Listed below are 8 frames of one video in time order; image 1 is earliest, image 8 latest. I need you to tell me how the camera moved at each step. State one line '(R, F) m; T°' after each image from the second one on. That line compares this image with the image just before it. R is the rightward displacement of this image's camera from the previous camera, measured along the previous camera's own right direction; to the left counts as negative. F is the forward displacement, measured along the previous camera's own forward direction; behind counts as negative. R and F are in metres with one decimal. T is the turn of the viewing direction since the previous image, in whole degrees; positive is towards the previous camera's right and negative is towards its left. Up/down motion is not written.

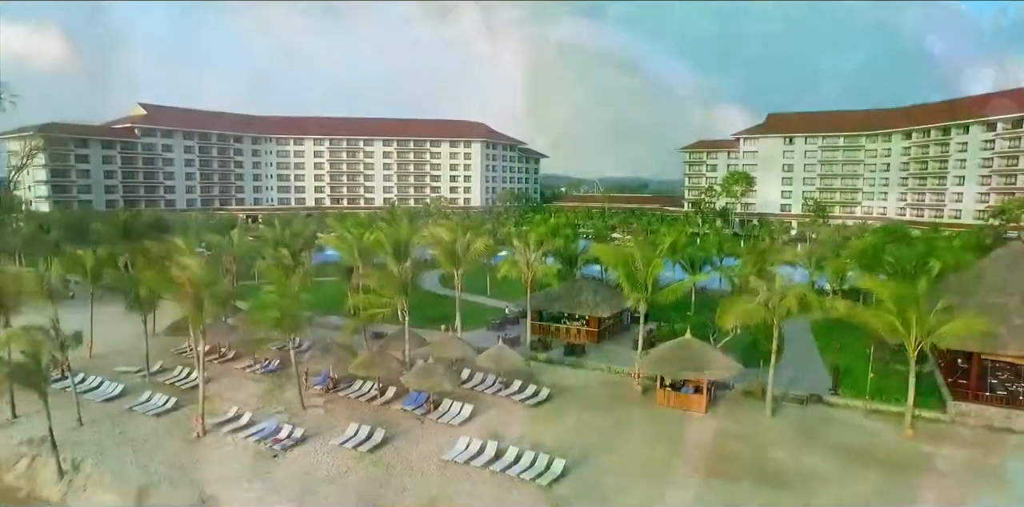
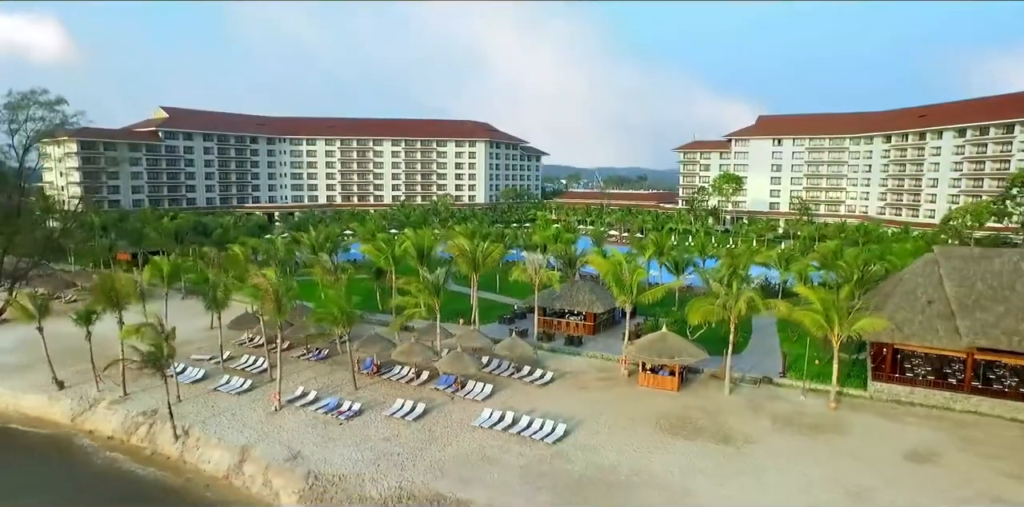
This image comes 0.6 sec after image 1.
(-0.3, -4.2) m; 0°
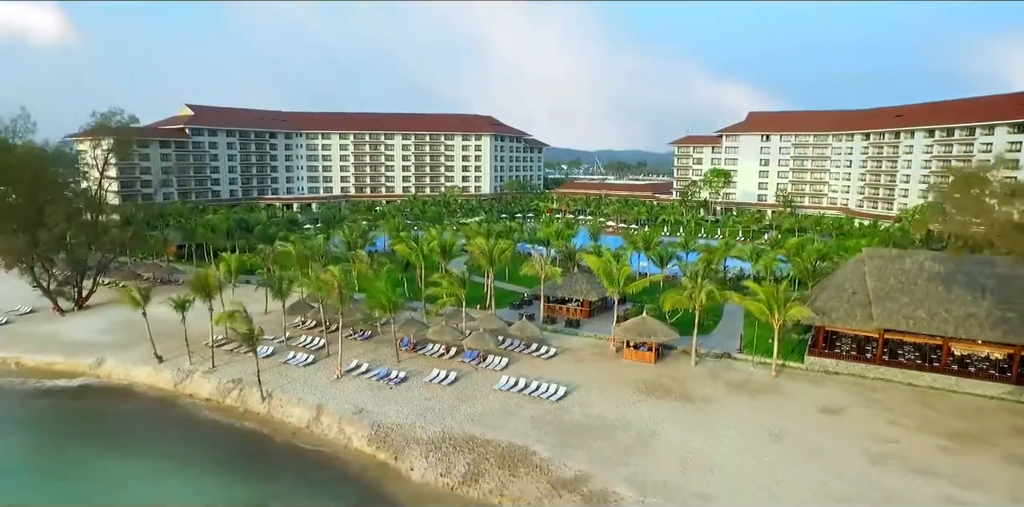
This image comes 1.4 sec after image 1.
(-0.4, -5.4) m; 0°
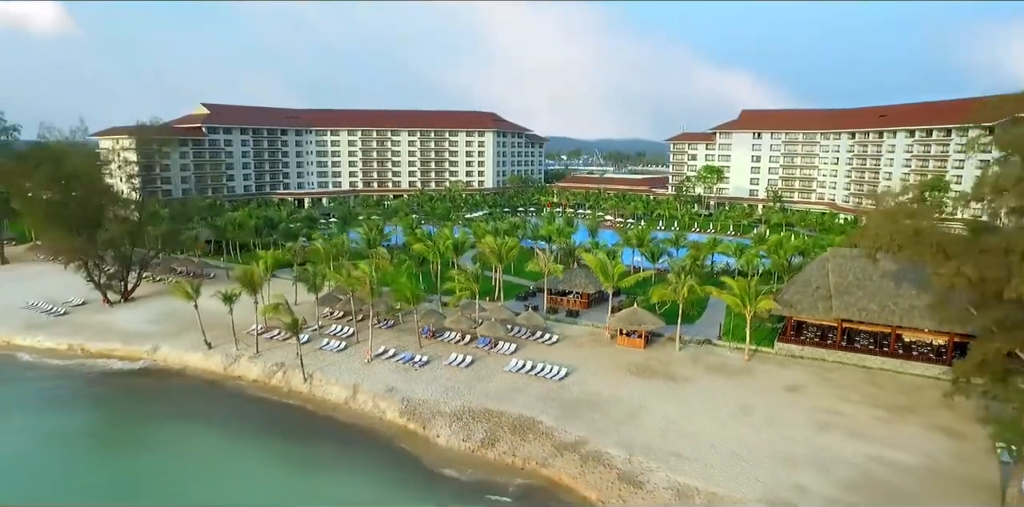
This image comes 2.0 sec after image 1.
(-0.3, -3.8) m; 0°
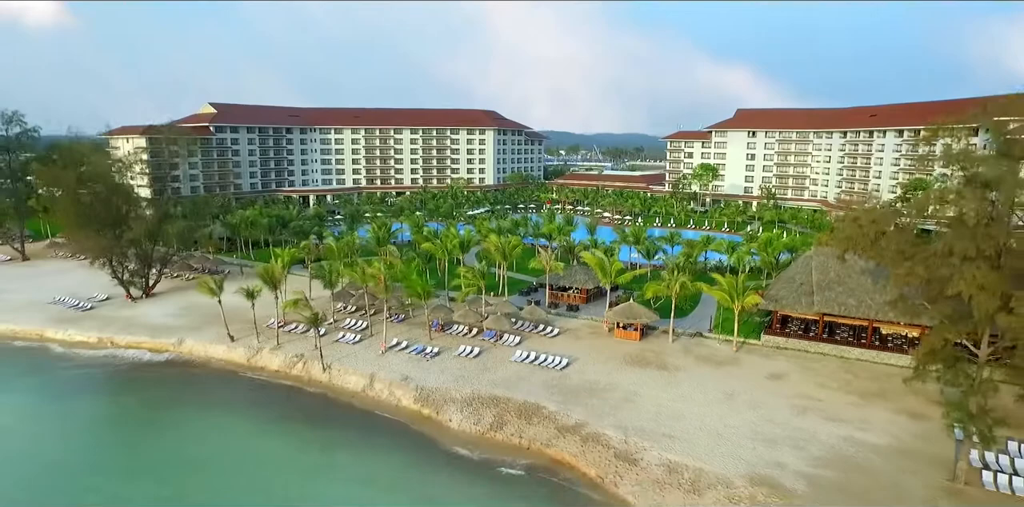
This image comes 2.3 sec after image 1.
(-0.3, -2.1) m; 0°
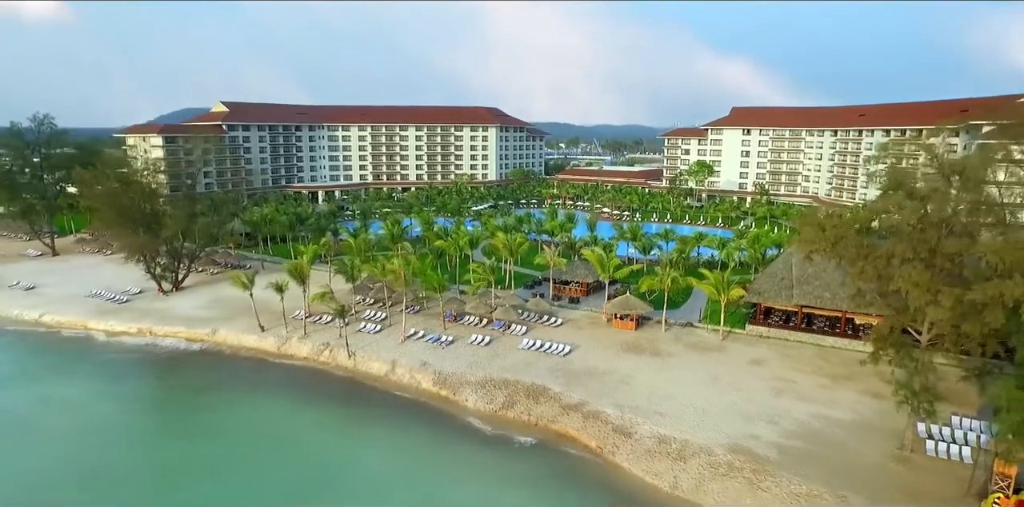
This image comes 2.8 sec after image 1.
(-0.4, -3.1) m; 0°
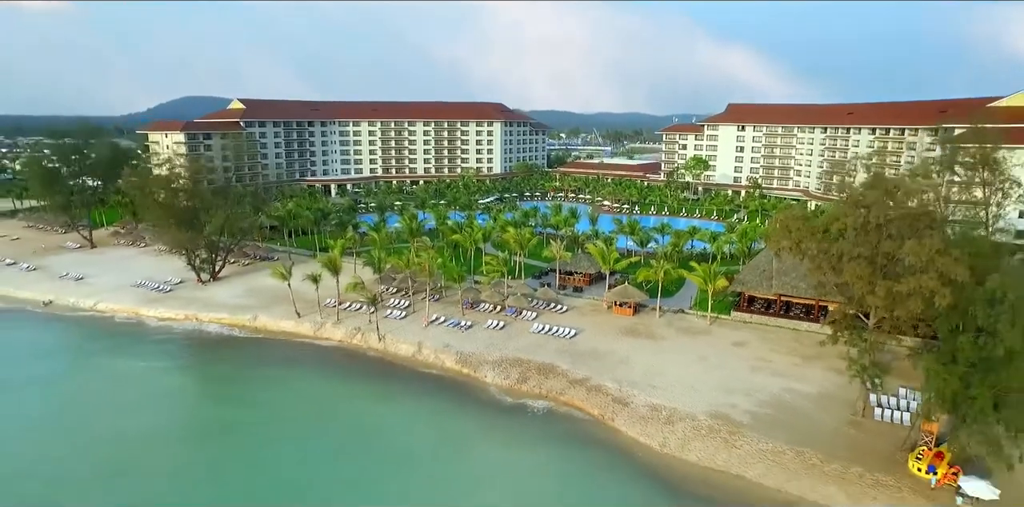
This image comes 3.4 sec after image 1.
(-0.6, -4.3) m; 0°
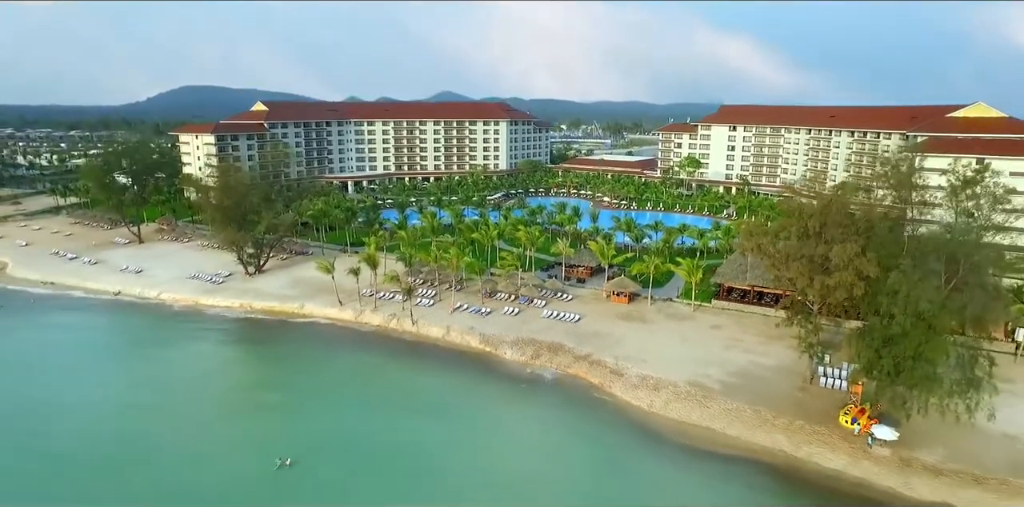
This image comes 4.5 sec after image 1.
(-0.8, -6.7) m; 0°
